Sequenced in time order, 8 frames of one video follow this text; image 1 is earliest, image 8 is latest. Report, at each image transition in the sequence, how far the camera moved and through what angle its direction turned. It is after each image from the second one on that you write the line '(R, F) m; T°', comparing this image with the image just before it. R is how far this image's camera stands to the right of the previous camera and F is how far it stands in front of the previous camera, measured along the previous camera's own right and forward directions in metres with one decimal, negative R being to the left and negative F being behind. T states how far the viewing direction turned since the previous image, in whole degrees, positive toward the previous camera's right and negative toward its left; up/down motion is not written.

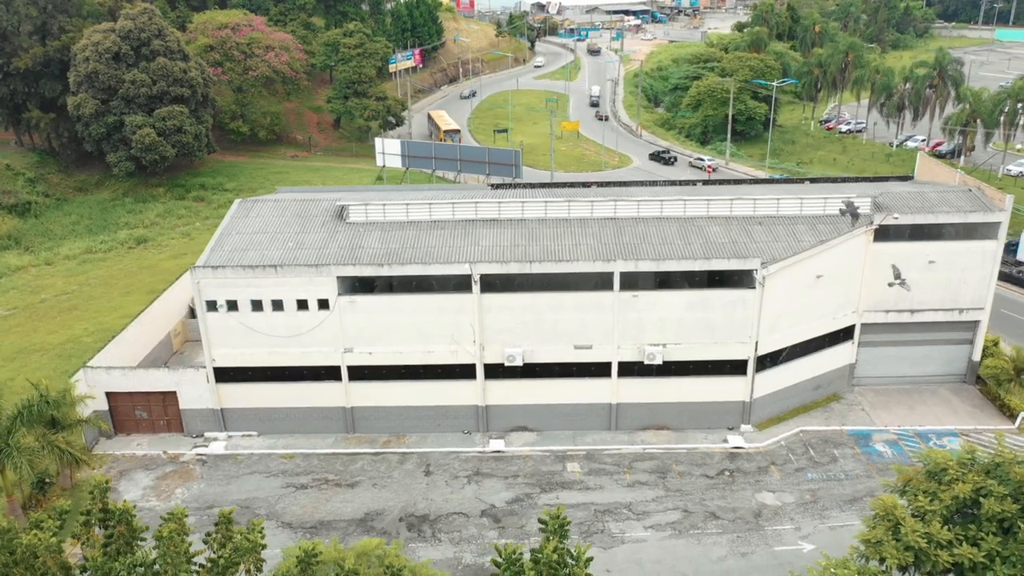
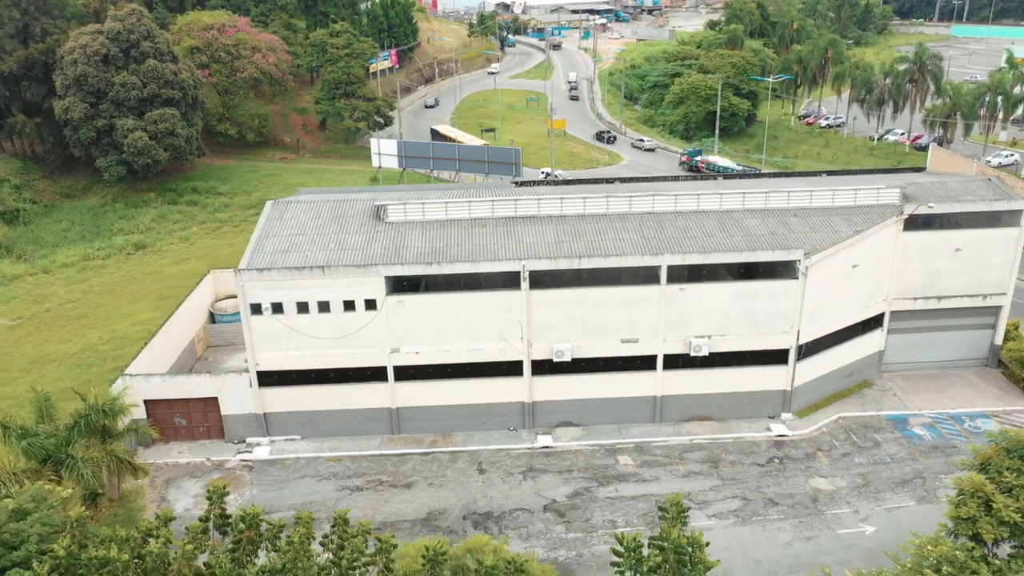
(-3.4, 0.0) m; +3°
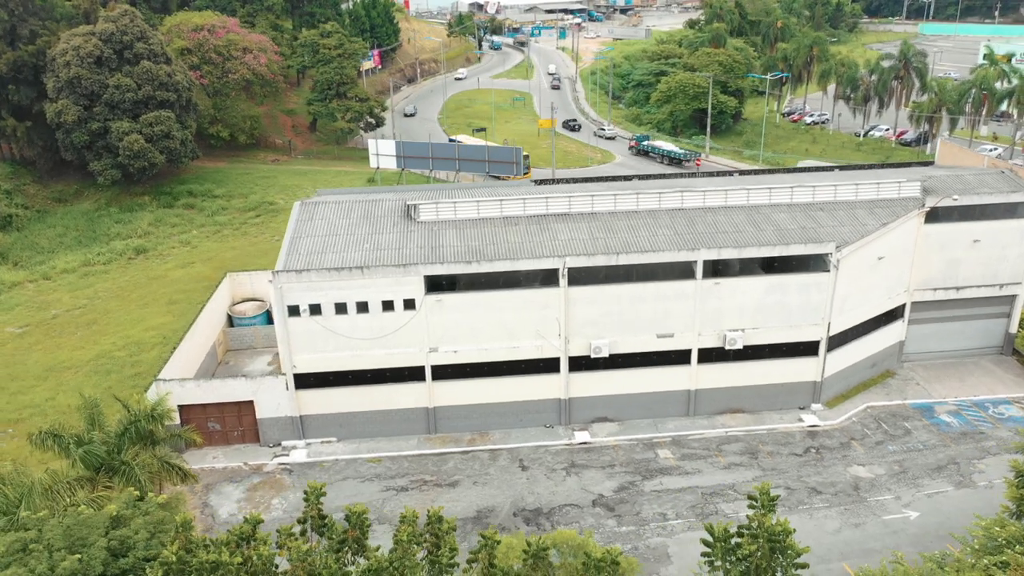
(-2.7, -0.1) m; +2°
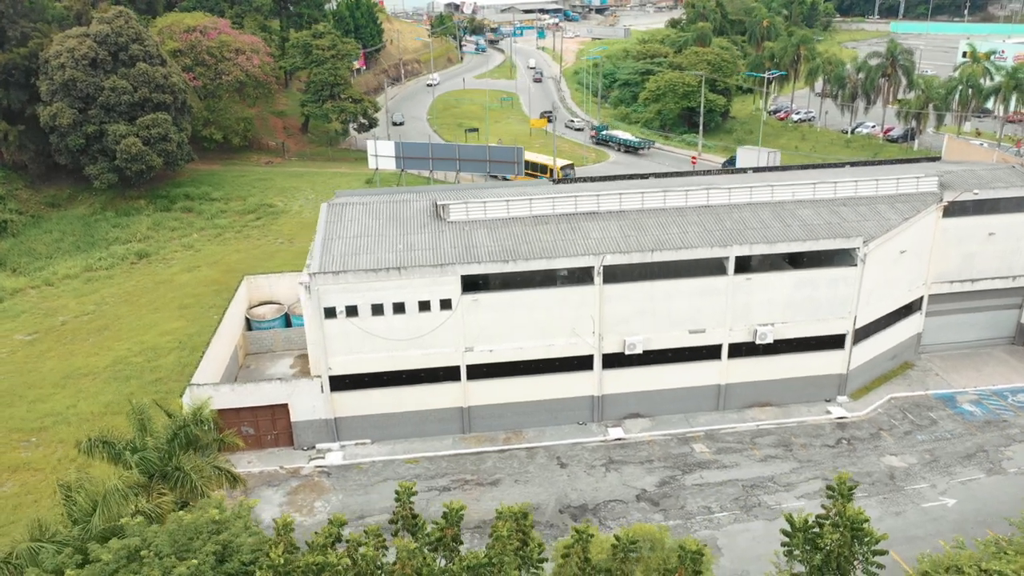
(-2.5, -0.1) m; +2°
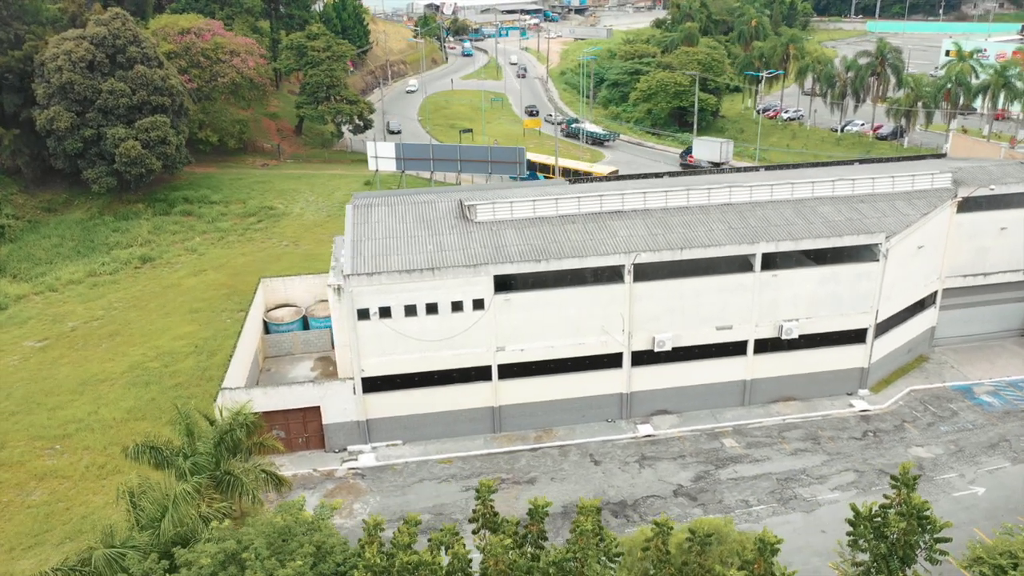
(-2.1, -0.1) m; +2°
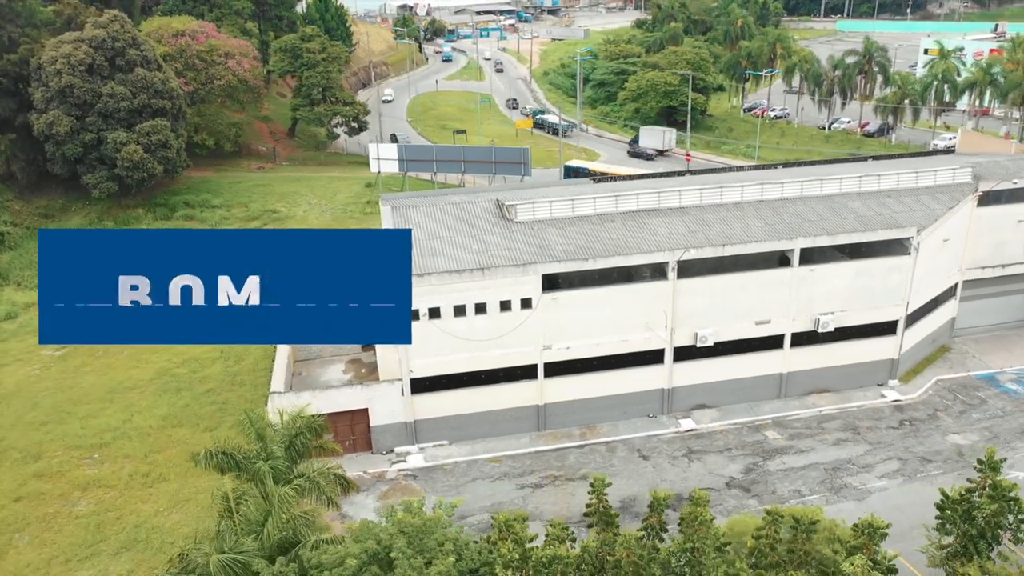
(-3.1, -0.2) m; +2°
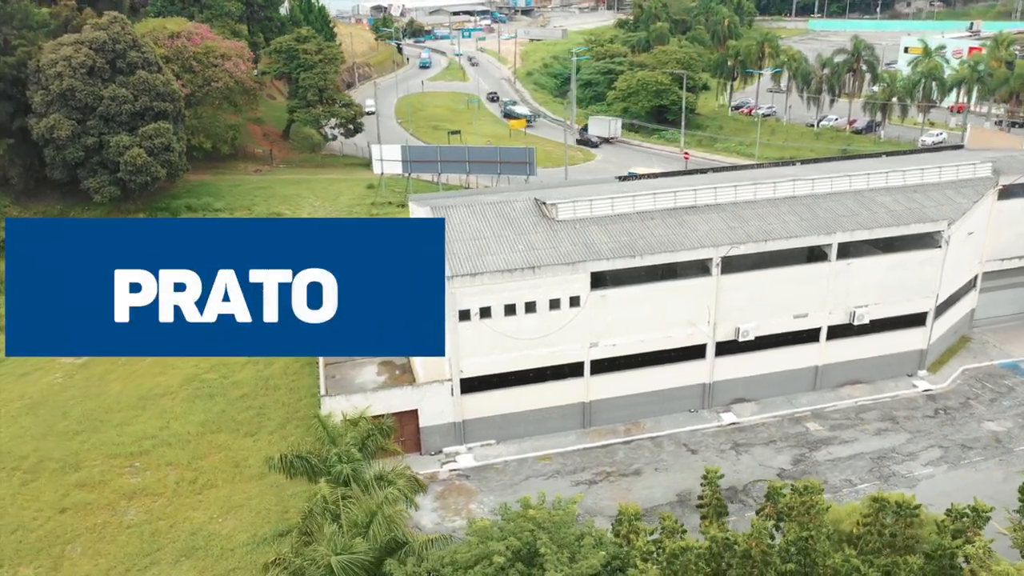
(-3.1, -0.1) m; +2°
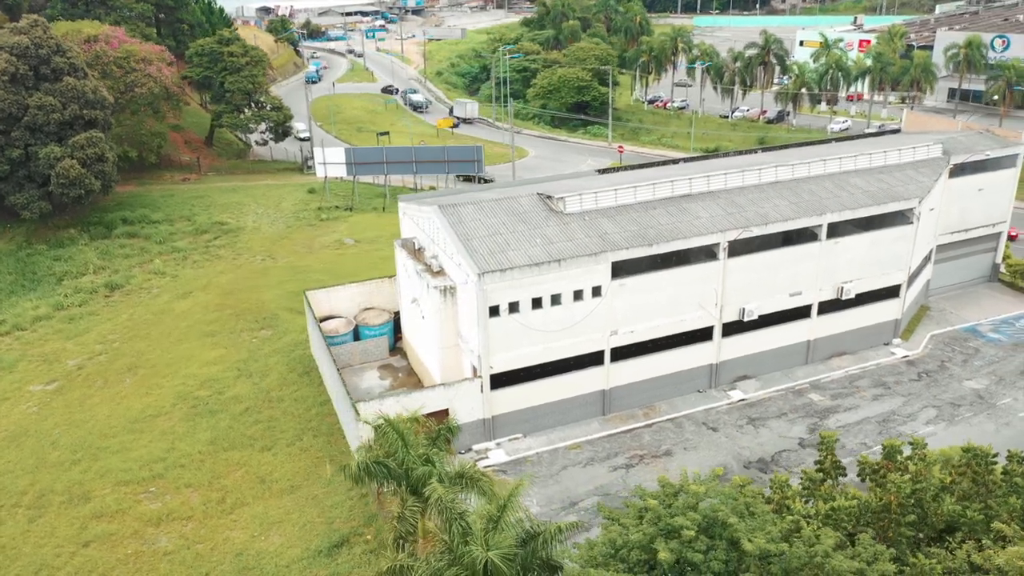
(-5.3, +0.1) m; +8°
